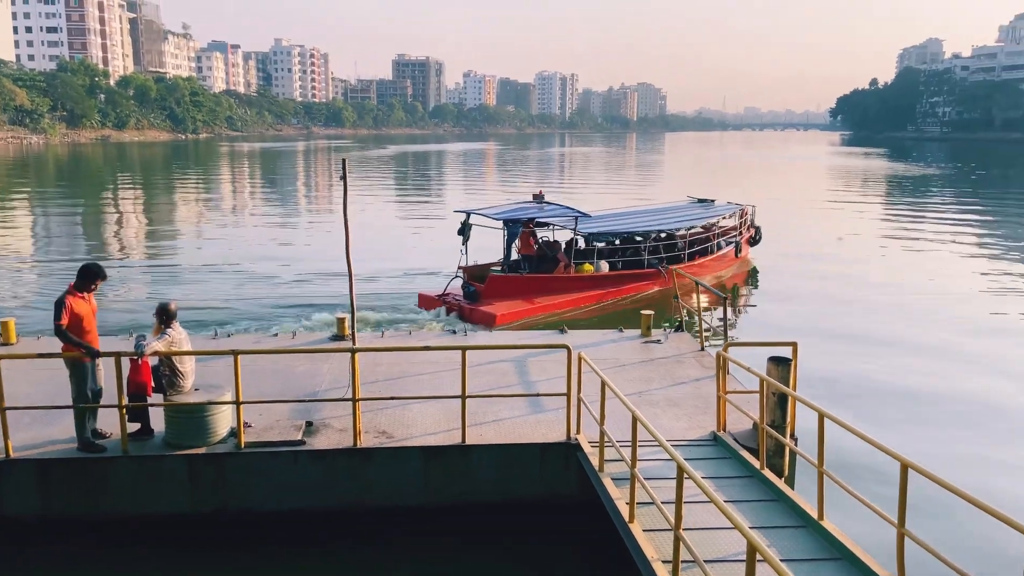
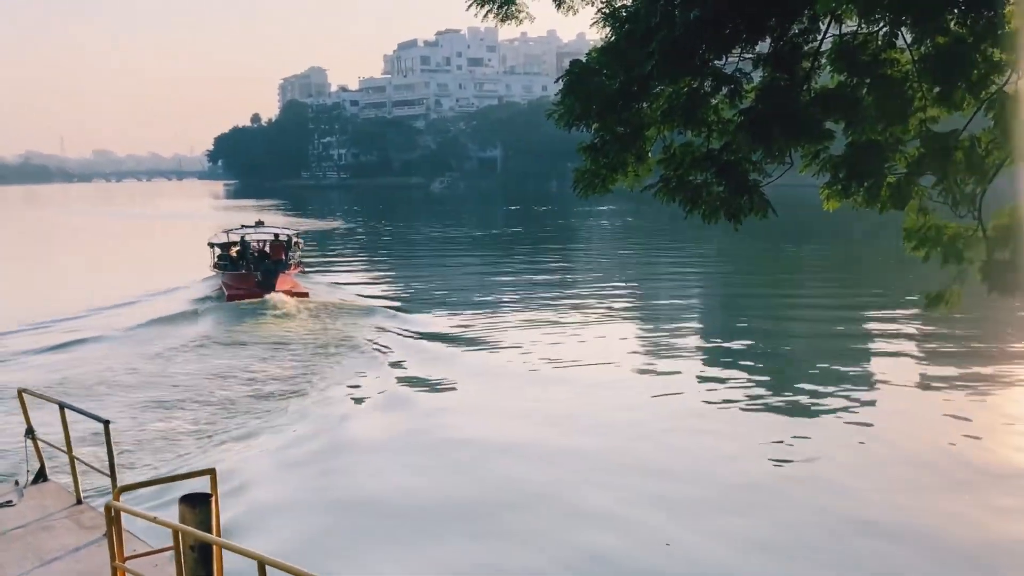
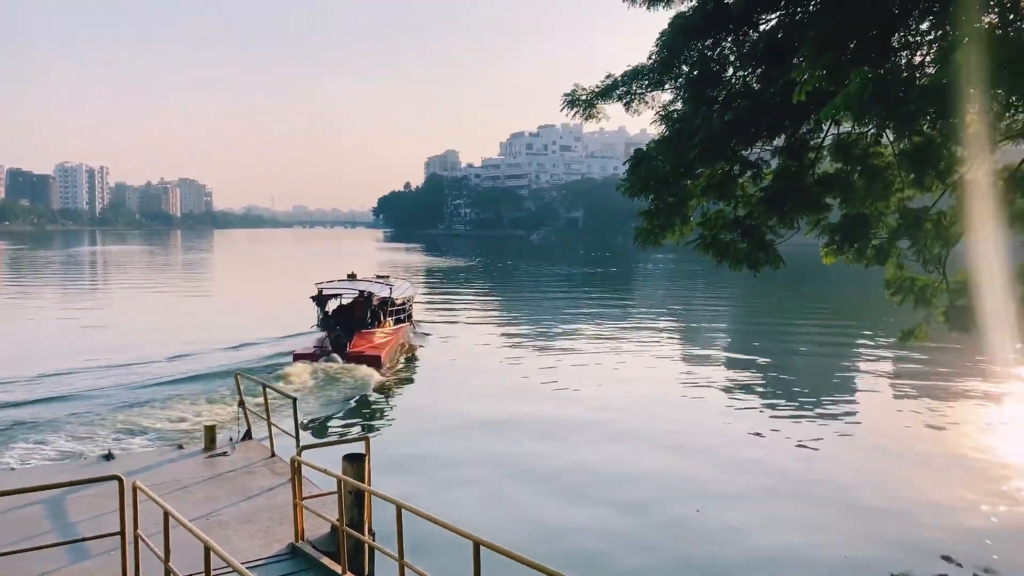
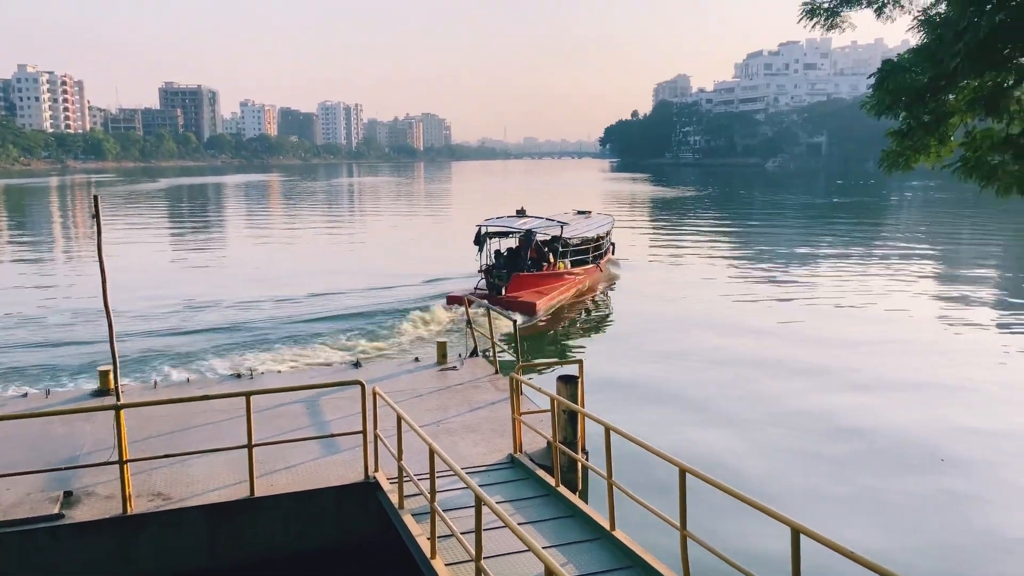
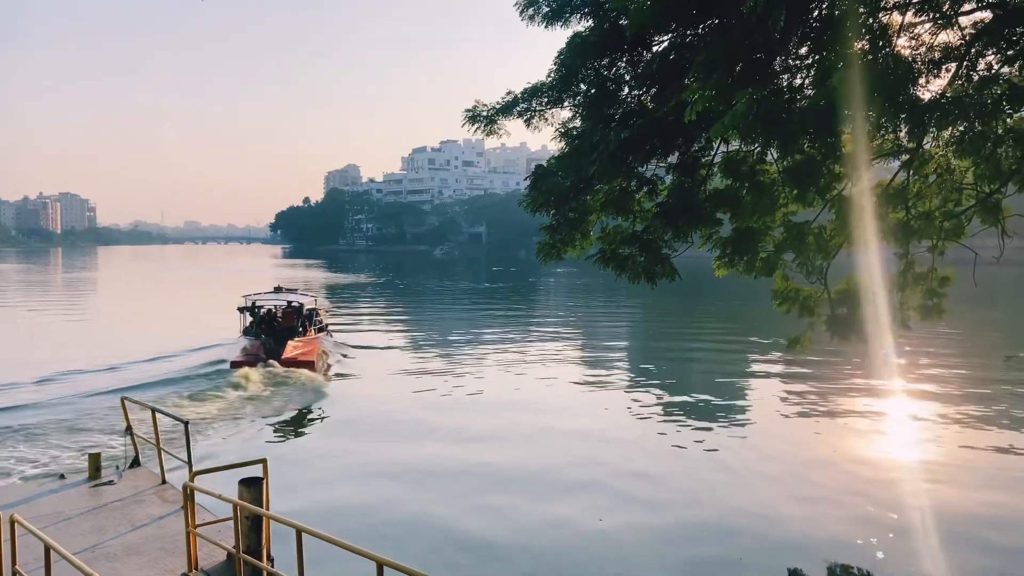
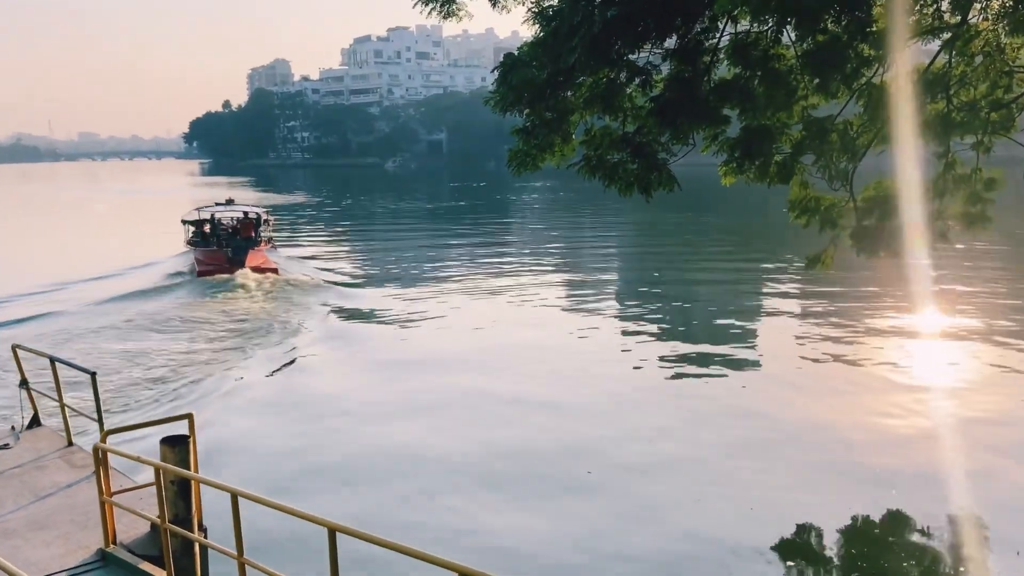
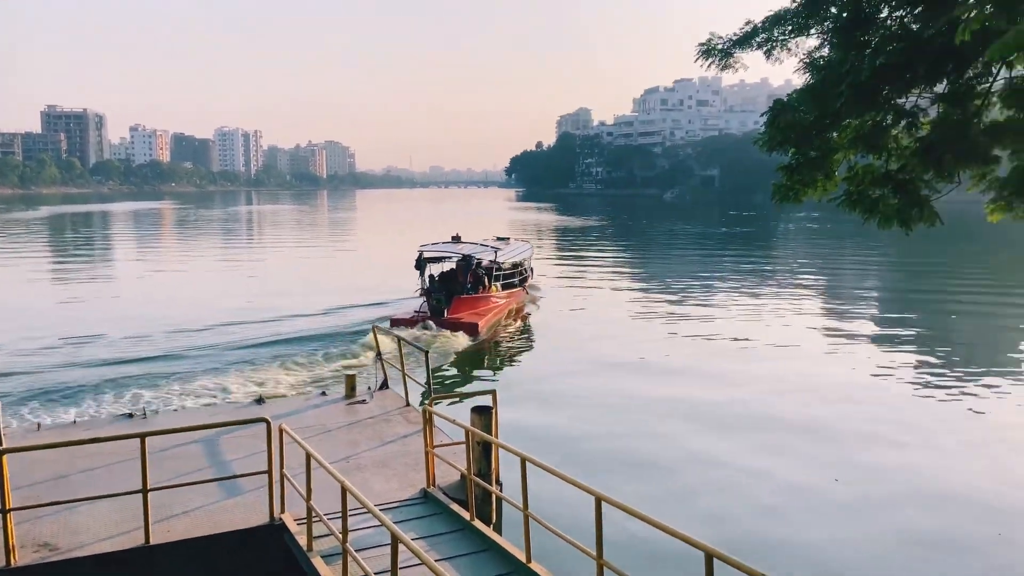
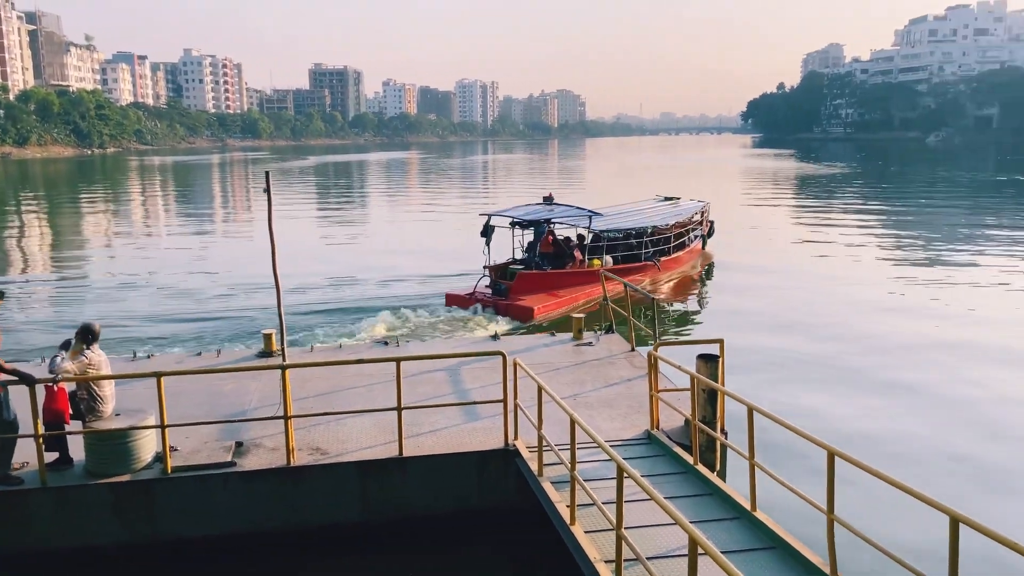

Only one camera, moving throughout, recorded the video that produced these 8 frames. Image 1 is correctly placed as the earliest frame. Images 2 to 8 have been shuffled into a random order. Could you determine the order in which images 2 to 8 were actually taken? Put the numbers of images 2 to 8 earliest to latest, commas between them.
8, 4, 7, 3, 5, 6, 2
